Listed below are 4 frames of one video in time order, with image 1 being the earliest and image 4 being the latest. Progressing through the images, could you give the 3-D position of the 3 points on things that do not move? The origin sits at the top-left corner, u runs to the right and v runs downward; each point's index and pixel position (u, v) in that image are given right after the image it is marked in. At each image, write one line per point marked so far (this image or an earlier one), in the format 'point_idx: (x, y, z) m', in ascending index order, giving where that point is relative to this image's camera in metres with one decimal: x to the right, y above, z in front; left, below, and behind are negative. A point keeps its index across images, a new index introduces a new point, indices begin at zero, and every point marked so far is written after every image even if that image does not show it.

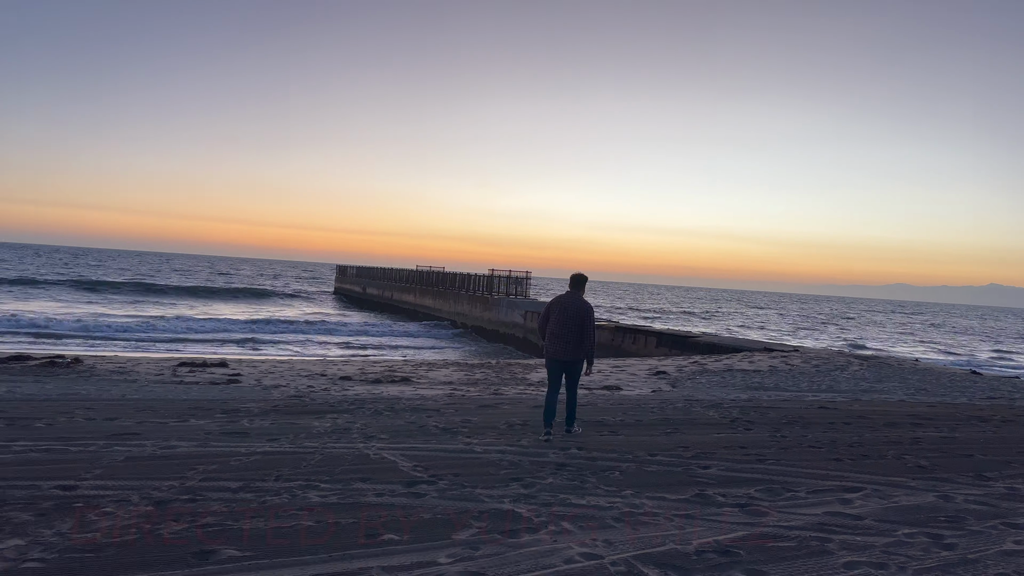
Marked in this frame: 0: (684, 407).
0: (+2.0, -1.4, +7.6) m
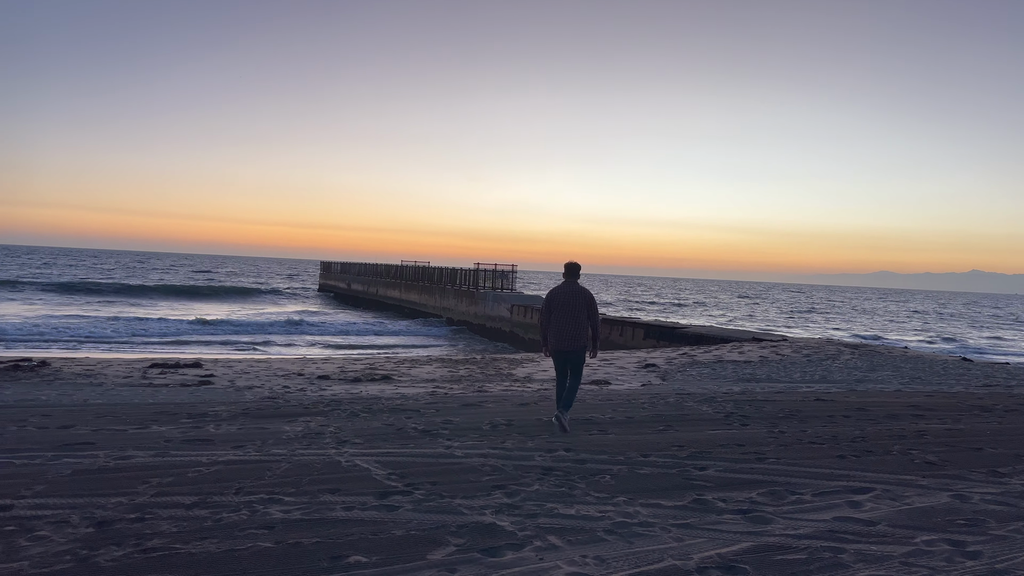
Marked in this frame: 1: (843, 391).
0: (+1.8, -1.3, +7.2) m
1: (+4.3, -1.3, +8.5) m
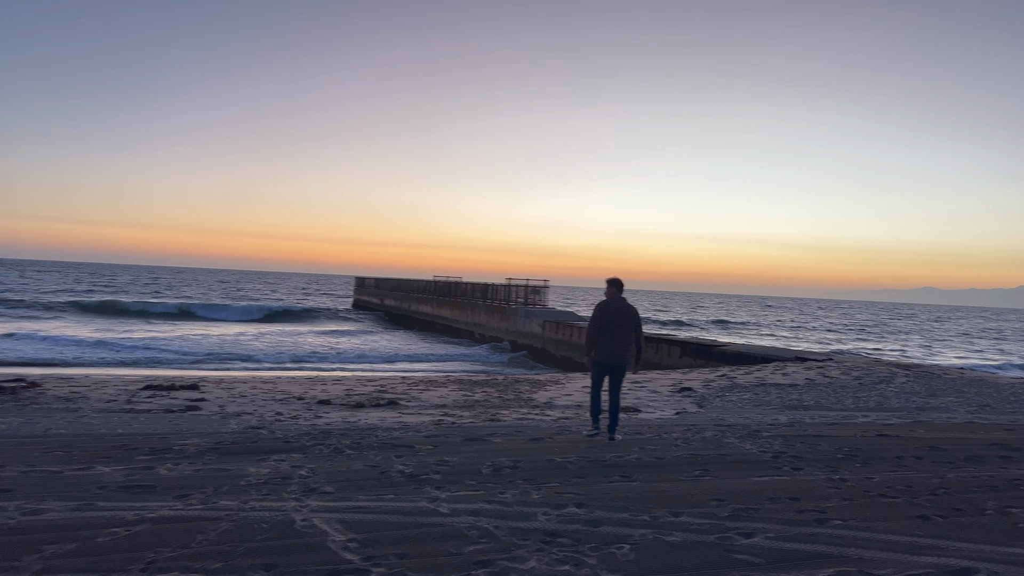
0: (+1.9, -1.4, +6.2) m
1: (+4.4, -1.5, +7.3) m
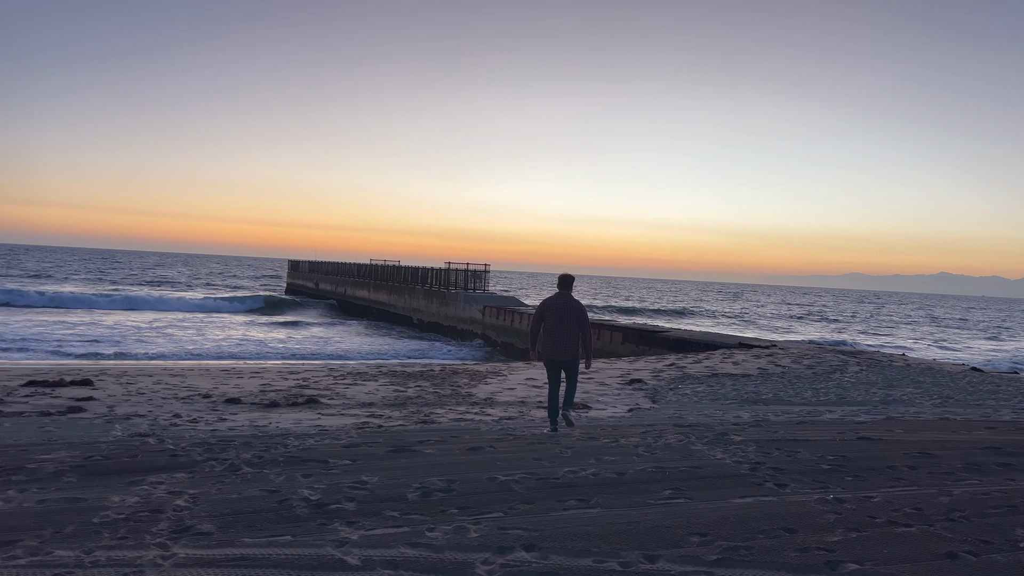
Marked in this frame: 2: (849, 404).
0: (+1.4, -1.3, +5.5) m
1: (+3.8, -1.4, +6.8) m
2: (+4.2, -1.4, +8.1) m
